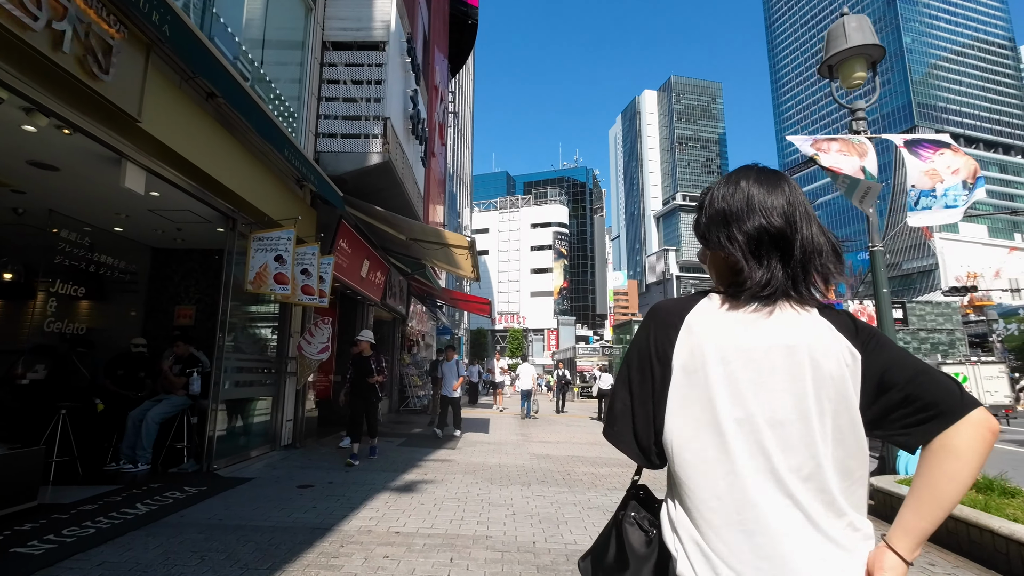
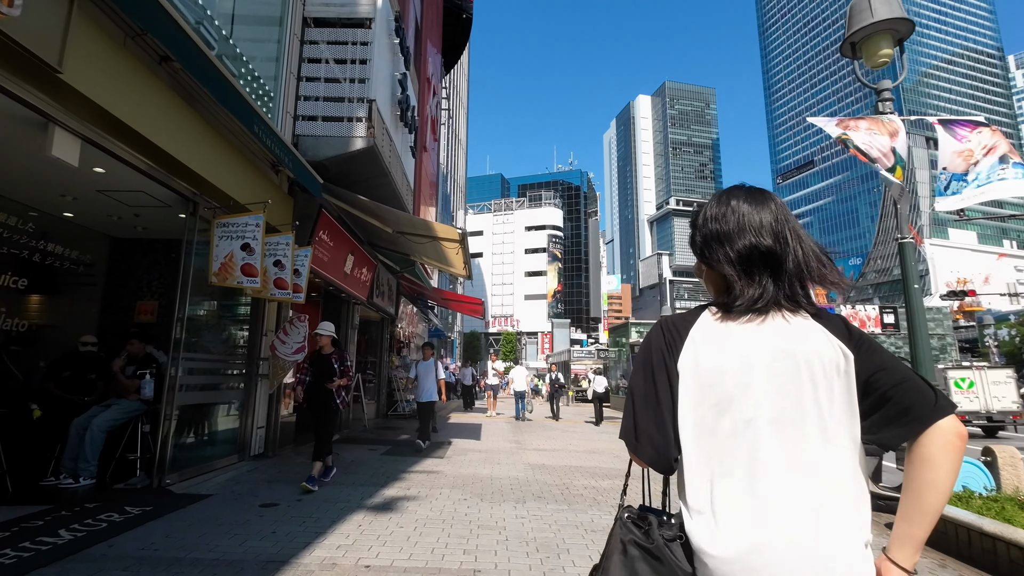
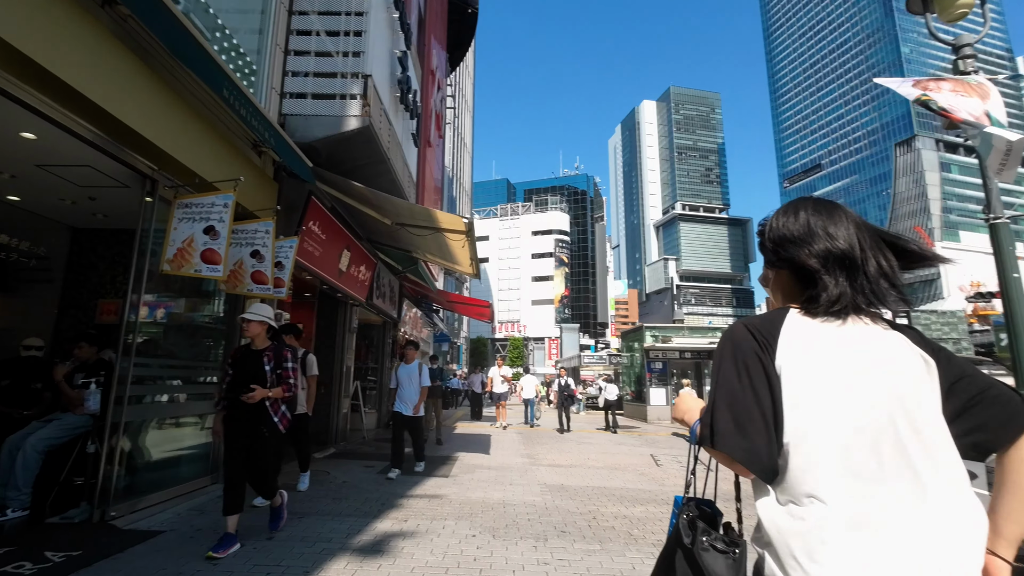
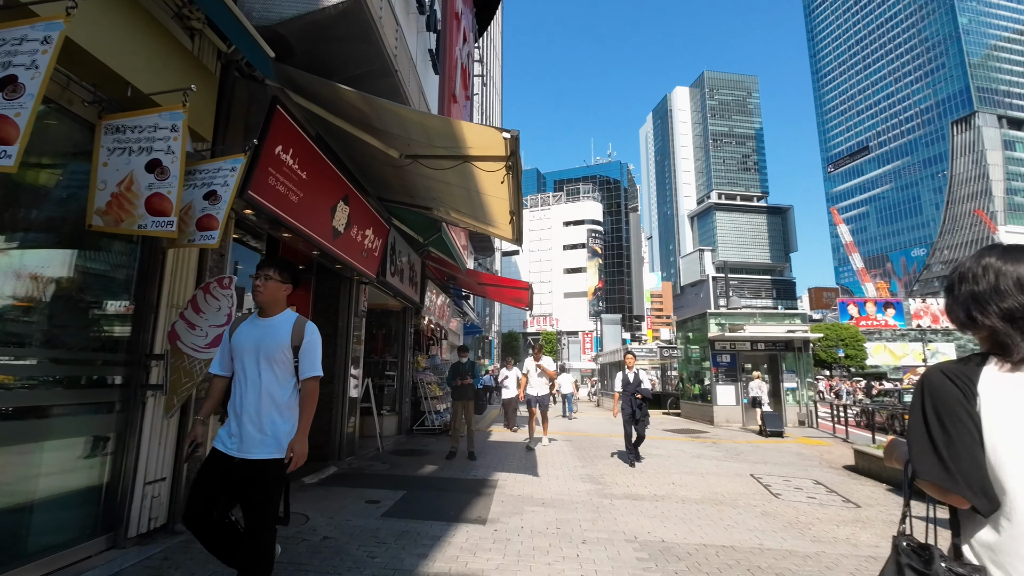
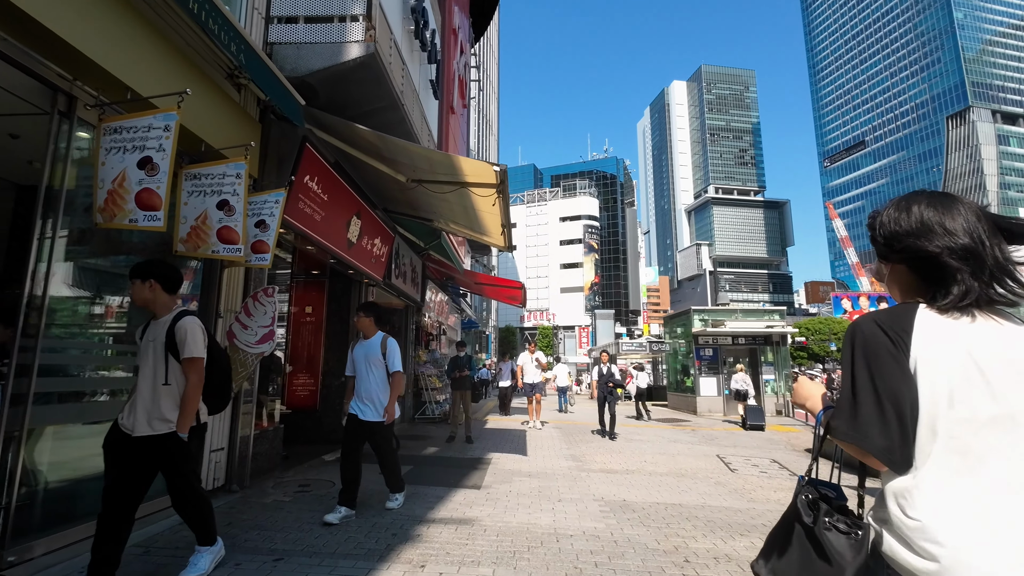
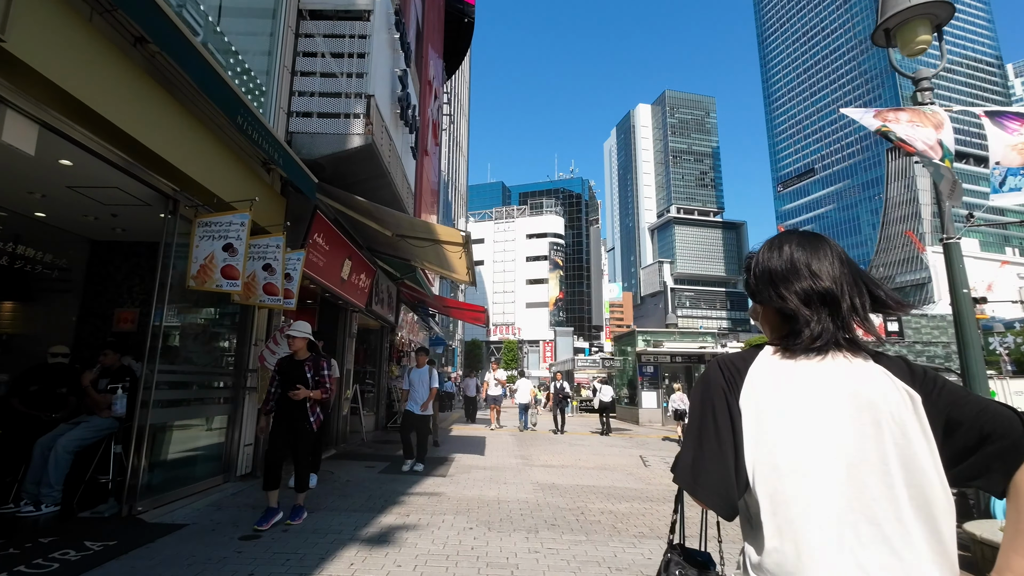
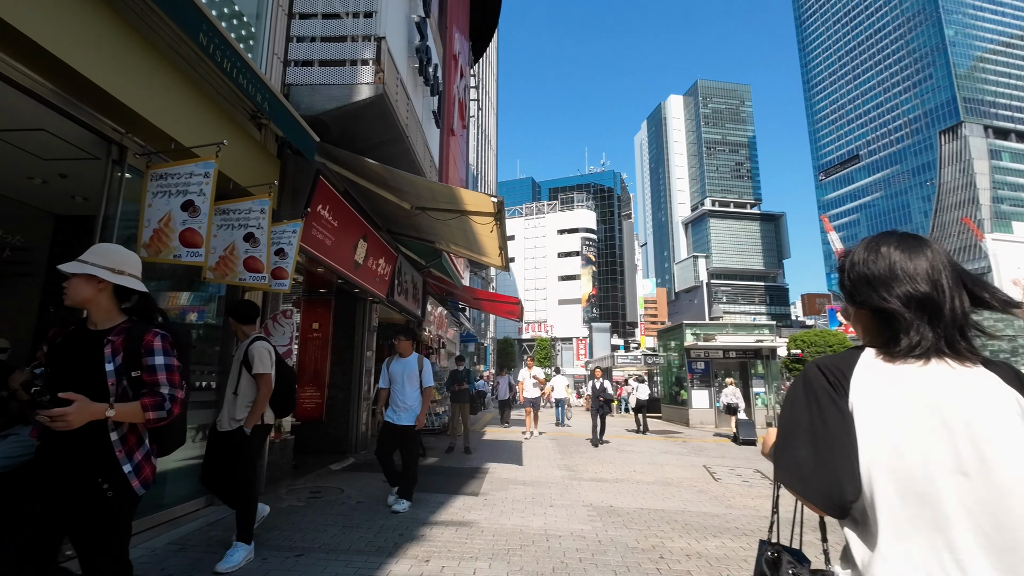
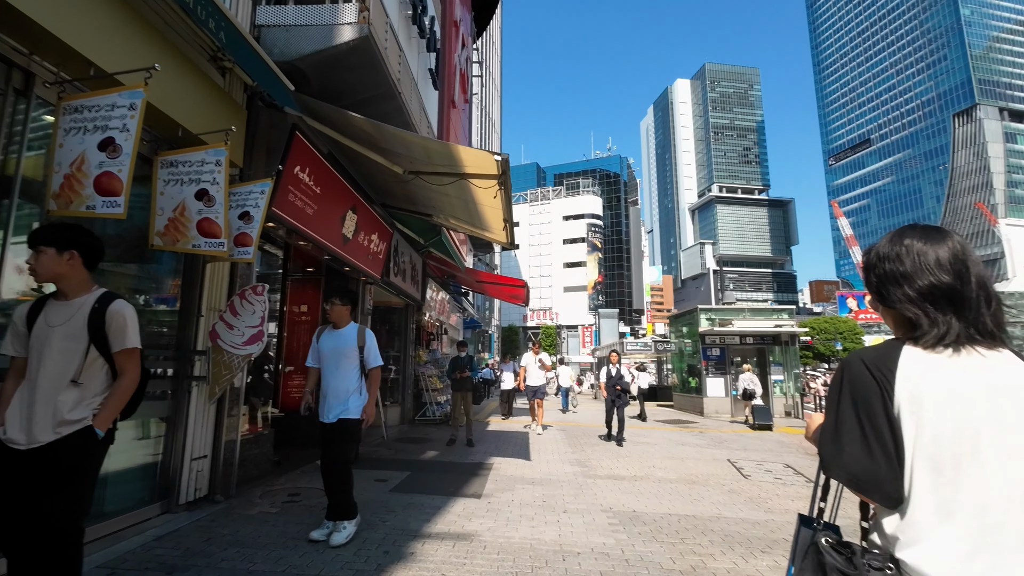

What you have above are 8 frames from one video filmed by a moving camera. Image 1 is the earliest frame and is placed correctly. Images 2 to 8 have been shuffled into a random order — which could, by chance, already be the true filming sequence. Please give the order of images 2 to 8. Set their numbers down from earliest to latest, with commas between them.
2, 6, 3, 7, 5, 8, 4
